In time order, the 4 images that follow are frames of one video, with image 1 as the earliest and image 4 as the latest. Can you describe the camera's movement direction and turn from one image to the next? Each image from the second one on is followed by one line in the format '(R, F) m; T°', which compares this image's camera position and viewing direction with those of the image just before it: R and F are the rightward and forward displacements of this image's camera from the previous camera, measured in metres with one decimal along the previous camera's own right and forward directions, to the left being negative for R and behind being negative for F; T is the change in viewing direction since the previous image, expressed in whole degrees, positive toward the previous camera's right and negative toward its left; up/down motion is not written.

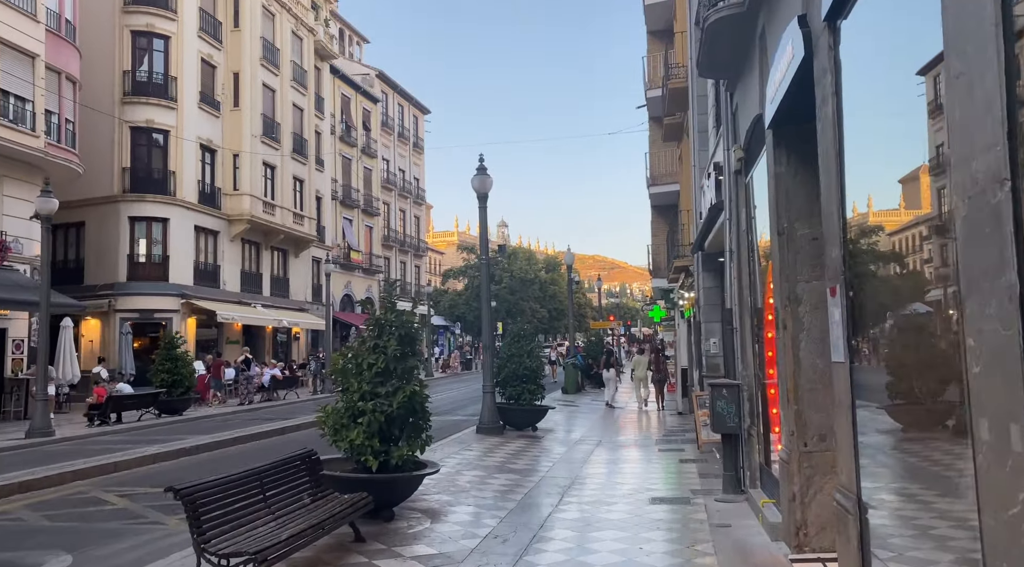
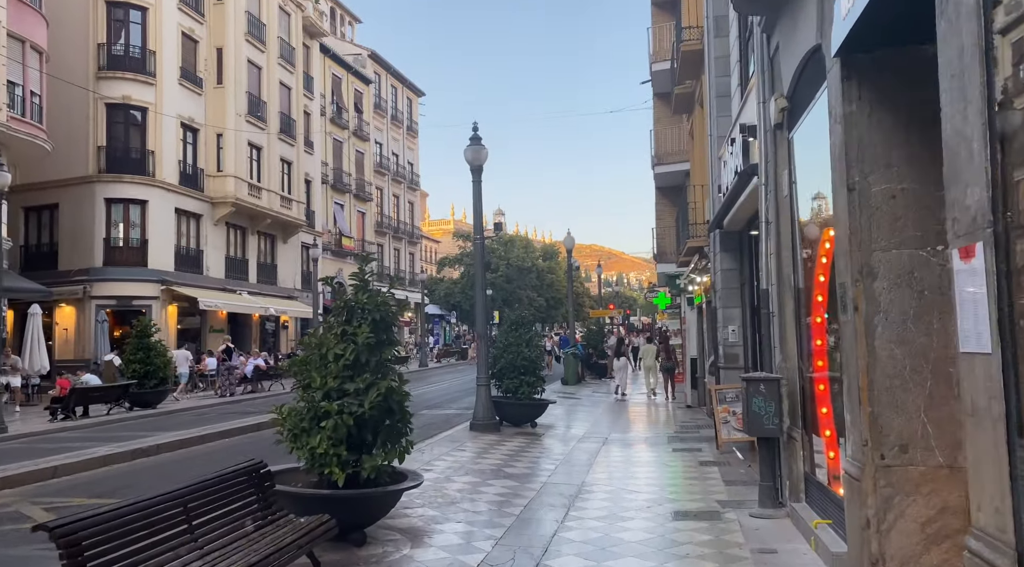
(0.0, +1.4) m; 0°
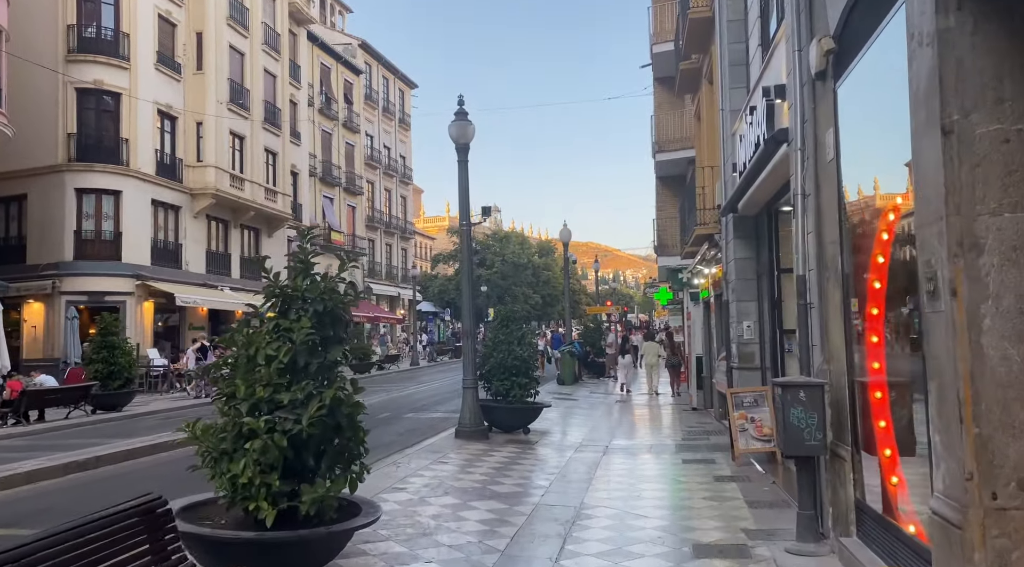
(+0.1, +1.4) m; 0°
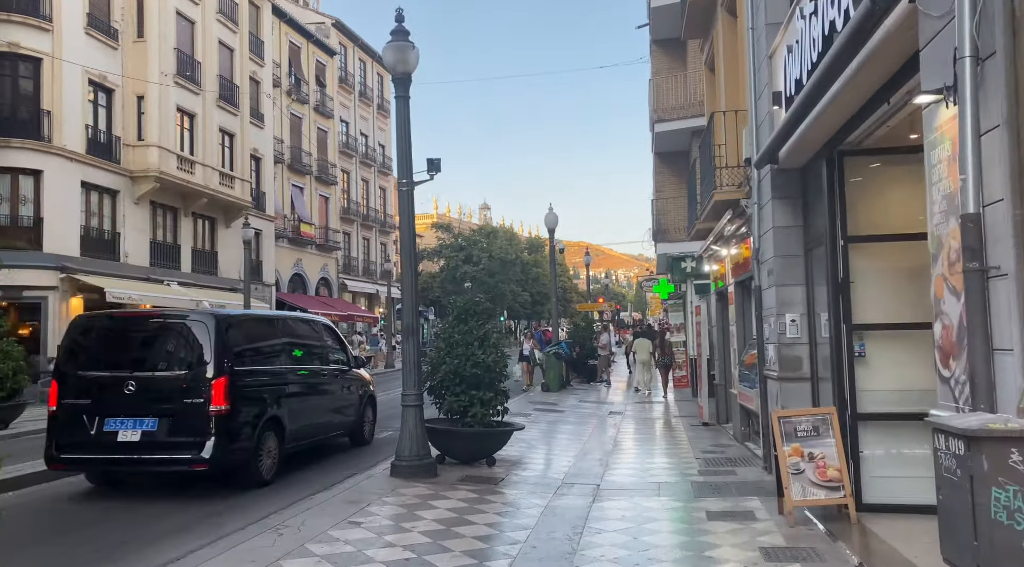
(+0.4, +3.2) m; +1°
